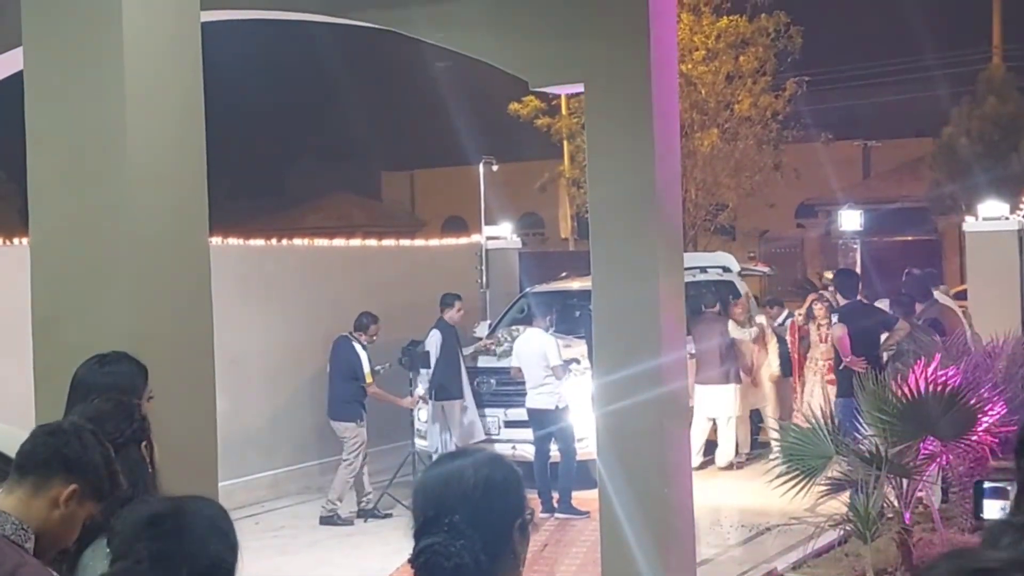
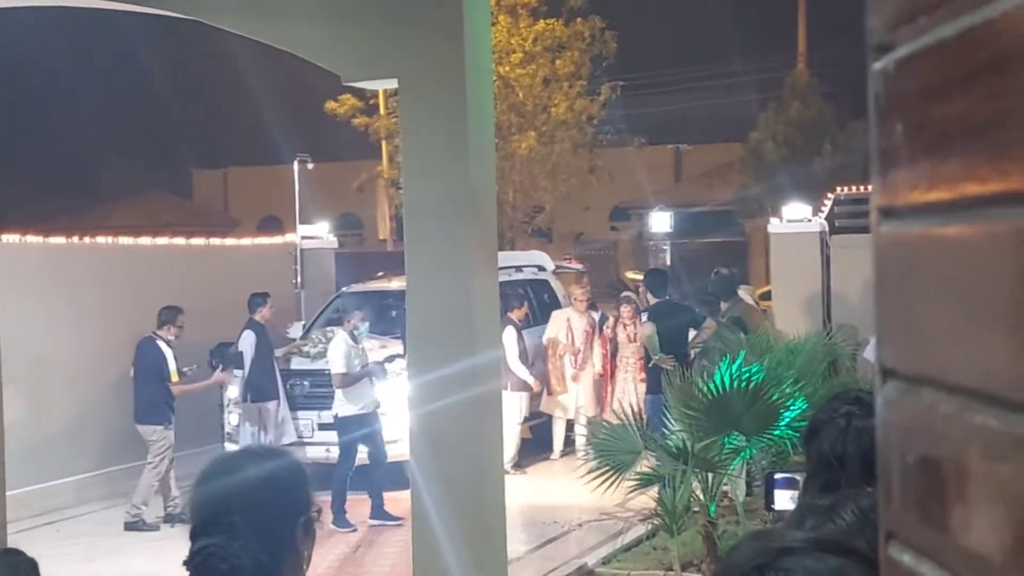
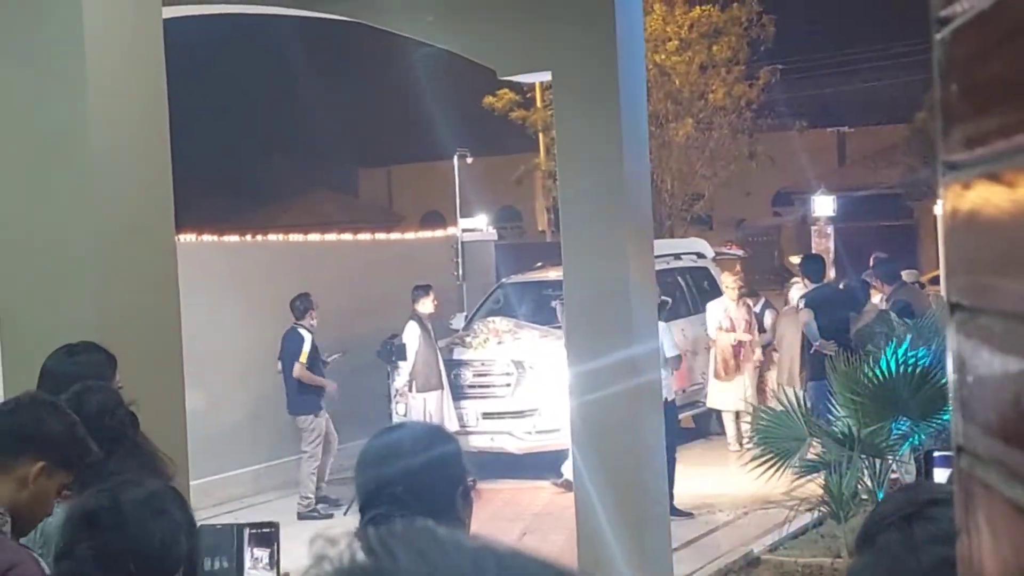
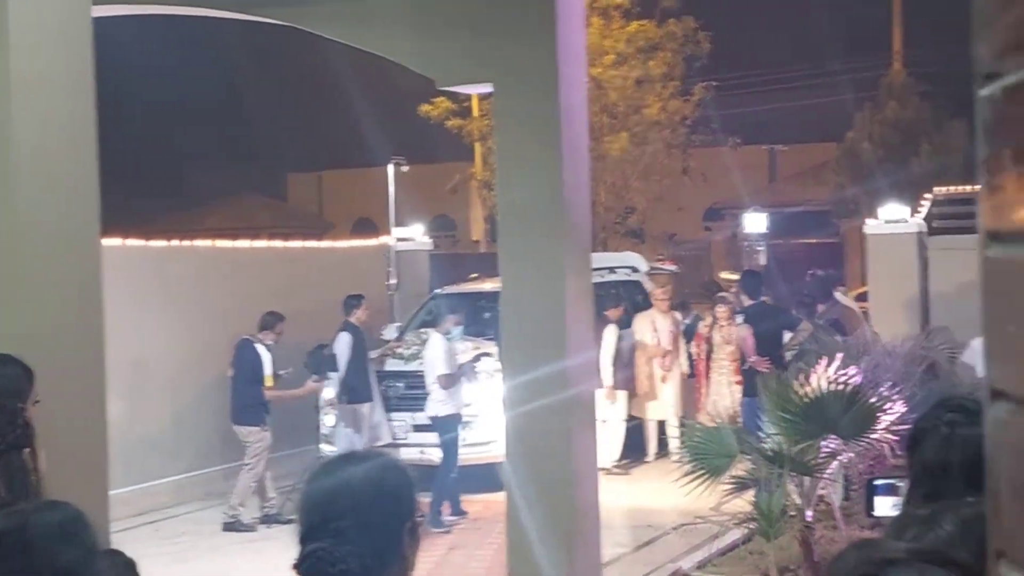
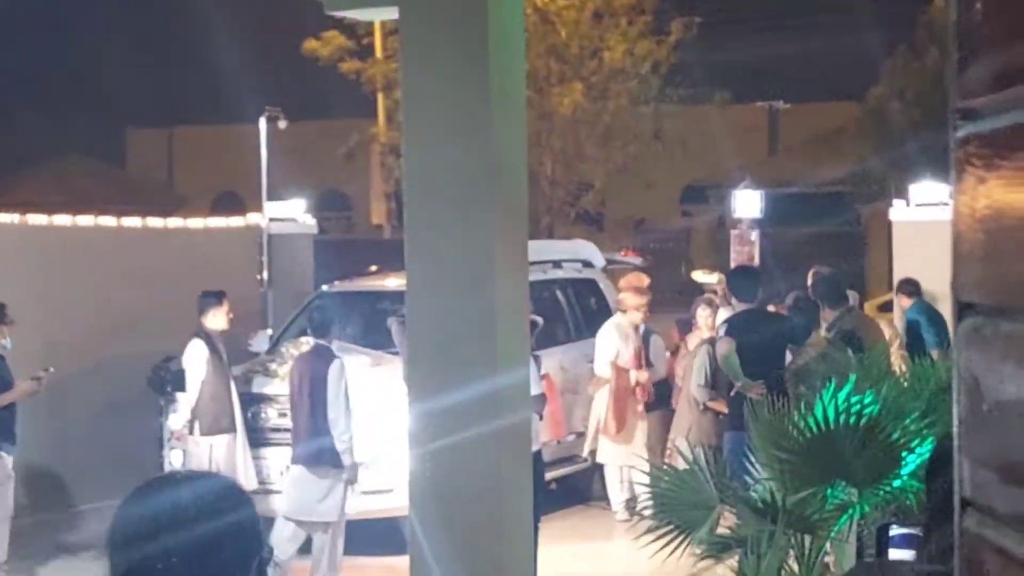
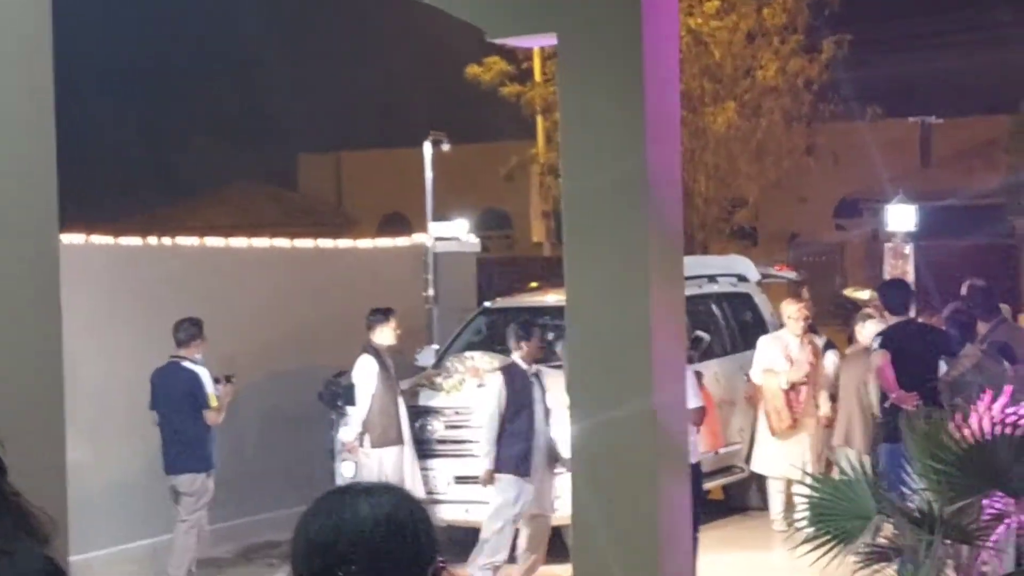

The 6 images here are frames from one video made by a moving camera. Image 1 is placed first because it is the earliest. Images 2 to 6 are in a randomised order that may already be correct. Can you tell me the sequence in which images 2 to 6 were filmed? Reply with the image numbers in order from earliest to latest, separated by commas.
4, 2, 3, 6, 5
